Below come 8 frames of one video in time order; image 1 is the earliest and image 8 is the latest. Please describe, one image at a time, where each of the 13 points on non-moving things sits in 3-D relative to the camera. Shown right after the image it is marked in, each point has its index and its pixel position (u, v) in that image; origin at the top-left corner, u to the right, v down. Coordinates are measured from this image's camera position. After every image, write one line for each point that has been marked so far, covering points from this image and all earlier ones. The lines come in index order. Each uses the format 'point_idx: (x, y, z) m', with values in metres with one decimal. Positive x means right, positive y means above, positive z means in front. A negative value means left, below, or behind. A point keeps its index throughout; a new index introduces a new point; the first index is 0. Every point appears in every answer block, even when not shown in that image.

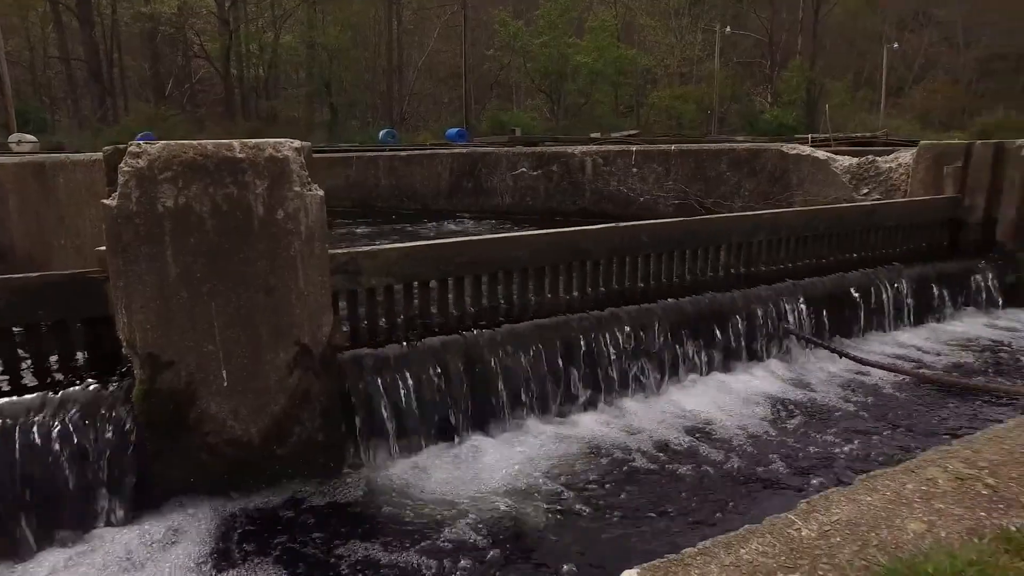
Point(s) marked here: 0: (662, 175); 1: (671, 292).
0: (+1.4, +1.0, +6.1) m
1: (+0.8, 0.0, +3.3) m
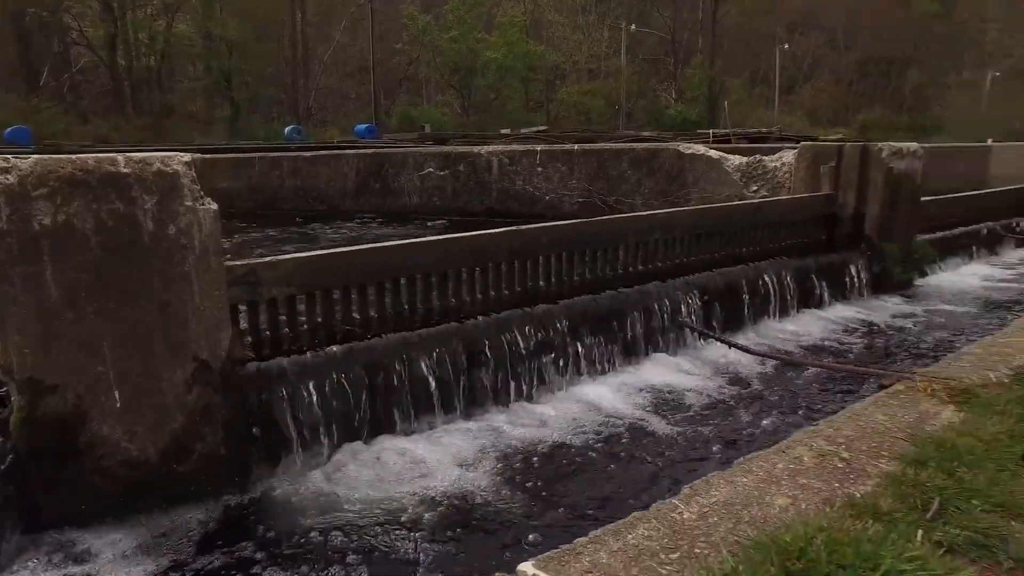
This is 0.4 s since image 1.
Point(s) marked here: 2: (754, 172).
0: (+0.5, +1.1, +6.3) m
1: (+0.3, 0.0, +3.4) m
2: (+2.0, +1.0, +5.4) m
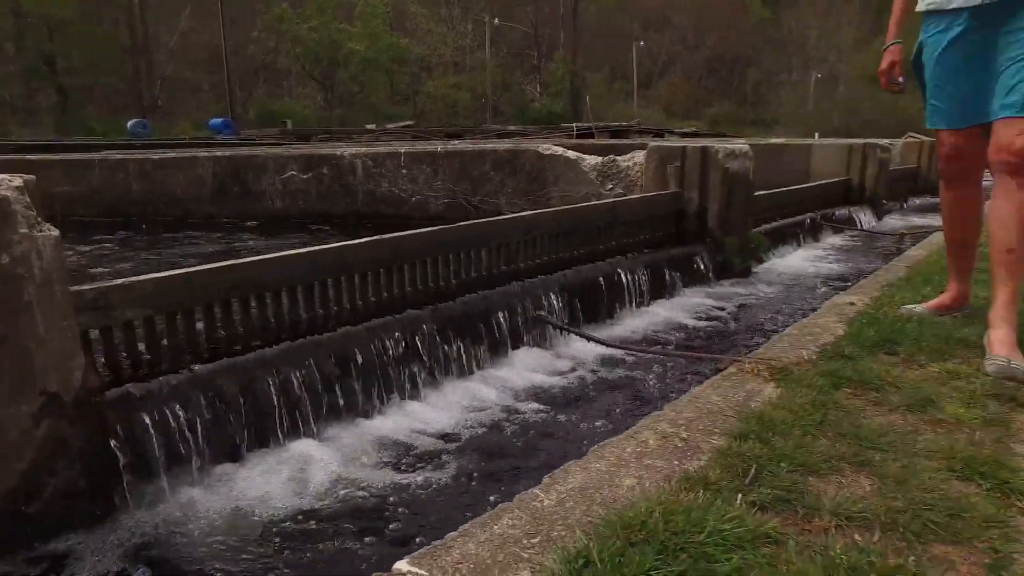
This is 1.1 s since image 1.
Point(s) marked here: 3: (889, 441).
0: (-0.8, +1.1, +6.4) m
1: (-0.4, 0.0, +3.5) m
2: (+0.8, +1.0, +5.7) m
3: (+1.3, -0.5, +2.2) m
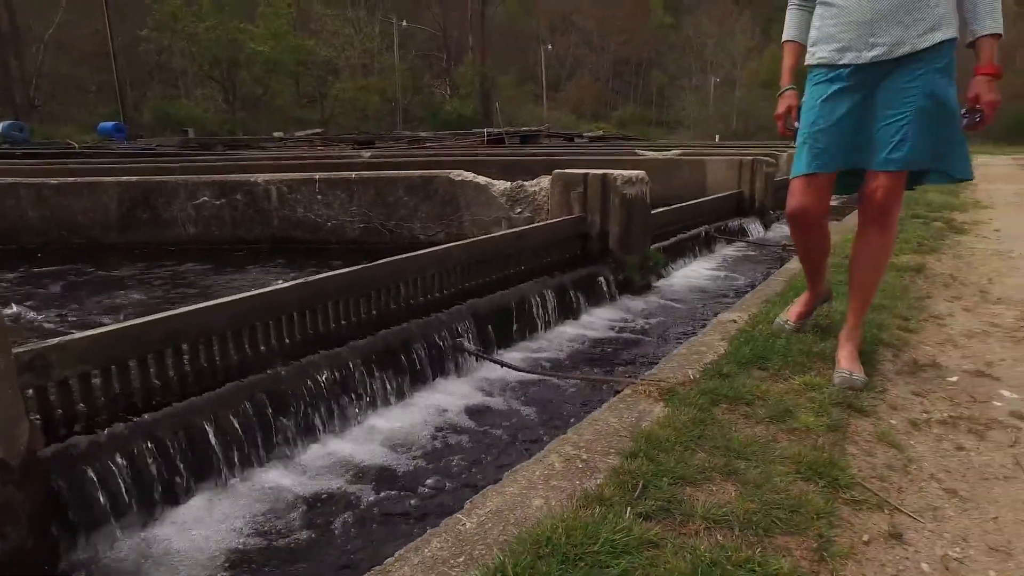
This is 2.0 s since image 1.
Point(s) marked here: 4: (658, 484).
0: (-1.6, +0.8, +6.5) m
1: (-0.8, -0.2, +3.8) m
2: (0.0, +0.9, +6.1) m
3: (+1.0, -0.7, +2.7) m
4: (+0.5, -0.7, +2.4) m
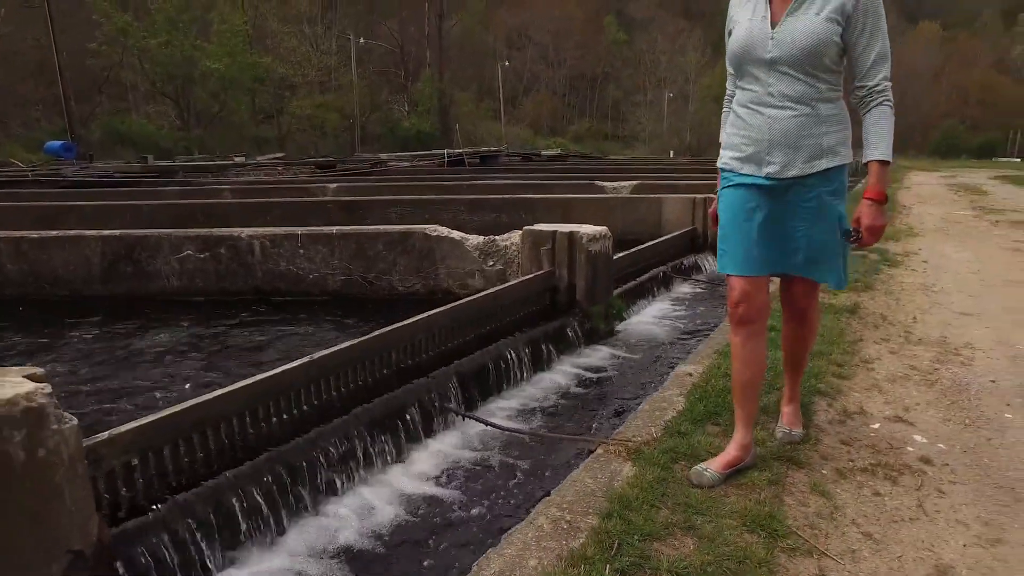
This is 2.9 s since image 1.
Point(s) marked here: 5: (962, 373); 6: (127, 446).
0: (-1.9, +0.3, +6.9) m
1: (-0.9, -0.7, +4.2) m
2: (-0.2, +0.4, +6.6) m
3: (+0.9, -1.1, +3.2) m
4: (+0.5, -1.1, +2.9) m
5: (+3.8, -0.7, +5.5) m
6: (-1.7, -0.7, +2.9) m
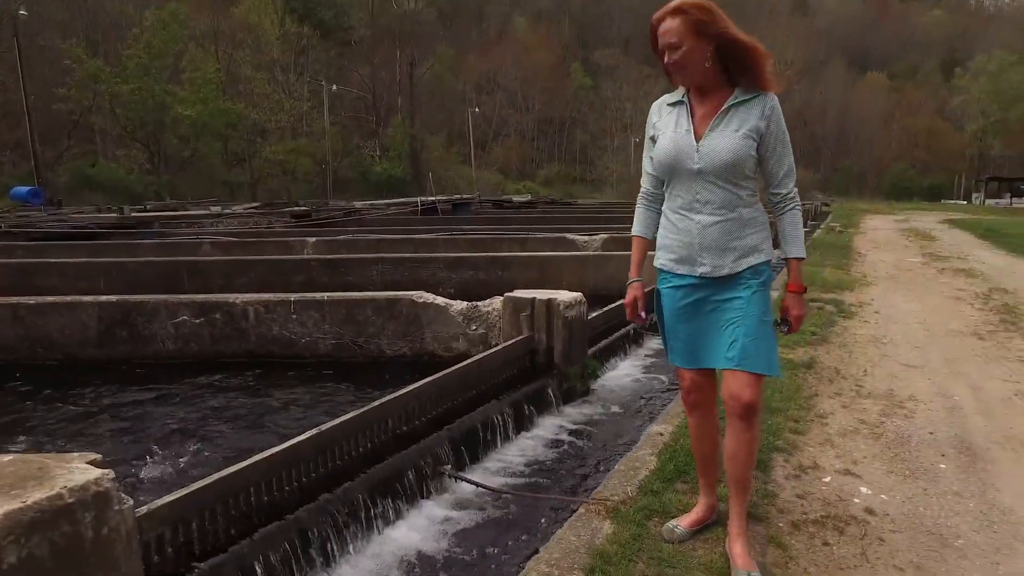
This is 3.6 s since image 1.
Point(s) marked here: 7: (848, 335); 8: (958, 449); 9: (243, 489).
0: (-2.1, -0.3, +7.3) m
1: (-1.0, -1.2, +4.5) m
2: (-0.4, -0.3, +7.1) m
3: (+0.9, -1.5, +3.6) m
4: (+0.5, -1.5, +3.3) m
5: (+3.6, -1.3, +6.1) m
6: (-1.7, -1.1, +3.3) m
7: (+4.9, -0.7, +9.7) m
8: (+3.8, -1.4, +5.6) m
9: (-1.5, -1.1, +3.7) m
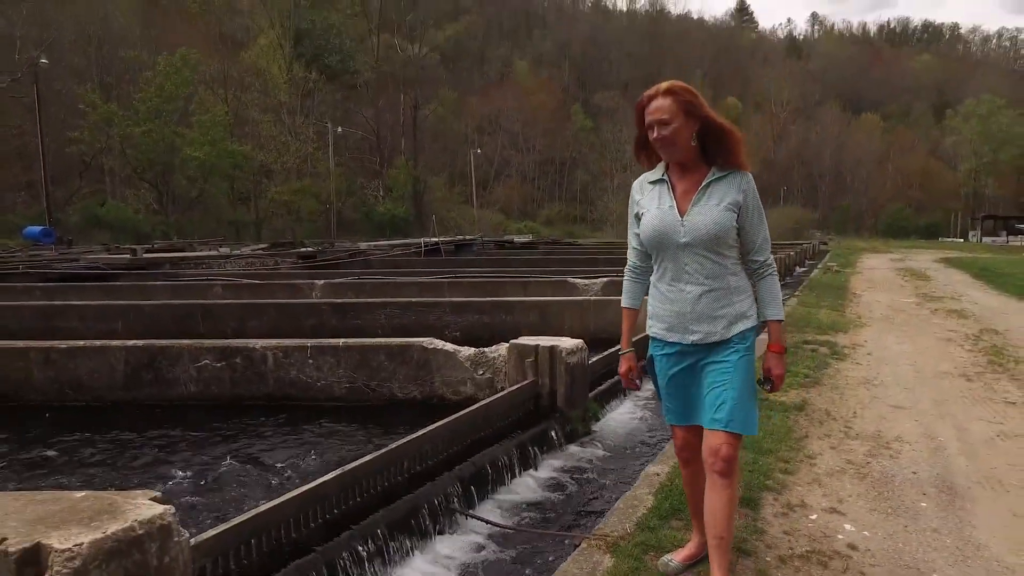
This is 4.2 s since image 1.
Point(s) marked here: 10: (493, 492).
0: (-2.1, -0.9, +7.7) m
1: (-1.0, -1.6, +4.9) m
2: (-0.4, -0.8, +7.5) m
3: (+1.0, -1.8, +4.0) m
4: (+0.6, -1.9, +3.7) m
5: (+3.7, -1.7, +6.4) m
6: (-1.7, -1.4, +3.6) m
7: (+5.0, -1.4, +10.1) m
8: (+3.8, -1.8, +5.9) m
9: (-1.5, -1.4, +4.1) m
10: (-0.1, -1.8, +5.9) m
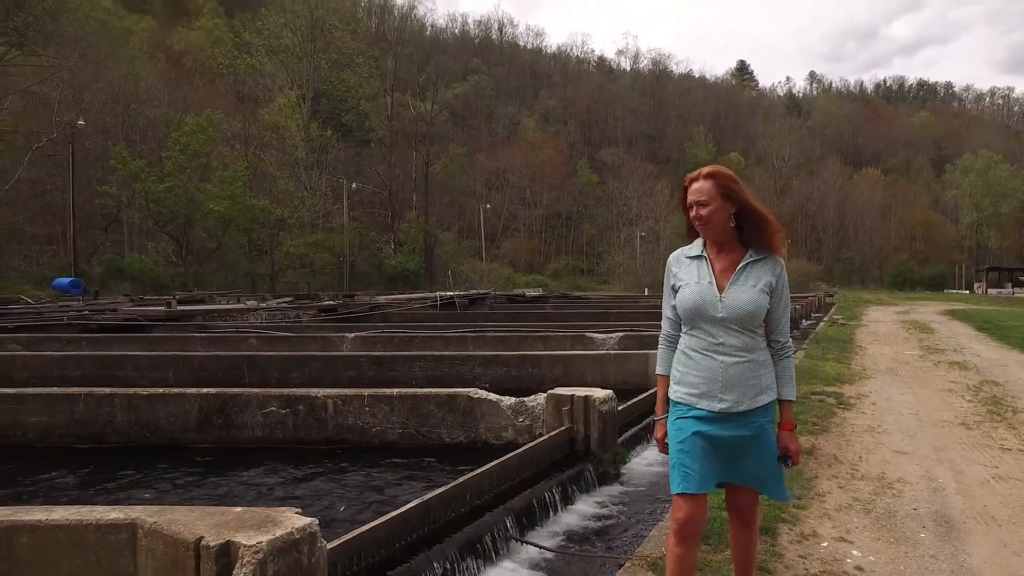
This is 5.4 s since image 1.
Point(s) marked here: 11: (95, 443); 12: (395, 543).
0: (-1.6, -1.6, +8.5) m
1: (-0.5, -2.1, +5.7) m
2: (+0.1, -1.5, +8.3) m
3: (+1.4, -2.2, +4.7) m
4: (+1.0, -2.2, +4.4) m
5: (+4.1, -2.3, +7.2) m
6: (-1.2, -1.8, +4.4) m
7: (+5.5, -2.2, +10.8) m
8: (+4.3, -2.4, +6.7) m
9: (-1.0, -1.9, +4.8) m
10: (+0.3, -2.3, +6.7) m
11: (-5.4, -2.1, +8.6) m
12: (-0.9, -2.0, +5.1) m
